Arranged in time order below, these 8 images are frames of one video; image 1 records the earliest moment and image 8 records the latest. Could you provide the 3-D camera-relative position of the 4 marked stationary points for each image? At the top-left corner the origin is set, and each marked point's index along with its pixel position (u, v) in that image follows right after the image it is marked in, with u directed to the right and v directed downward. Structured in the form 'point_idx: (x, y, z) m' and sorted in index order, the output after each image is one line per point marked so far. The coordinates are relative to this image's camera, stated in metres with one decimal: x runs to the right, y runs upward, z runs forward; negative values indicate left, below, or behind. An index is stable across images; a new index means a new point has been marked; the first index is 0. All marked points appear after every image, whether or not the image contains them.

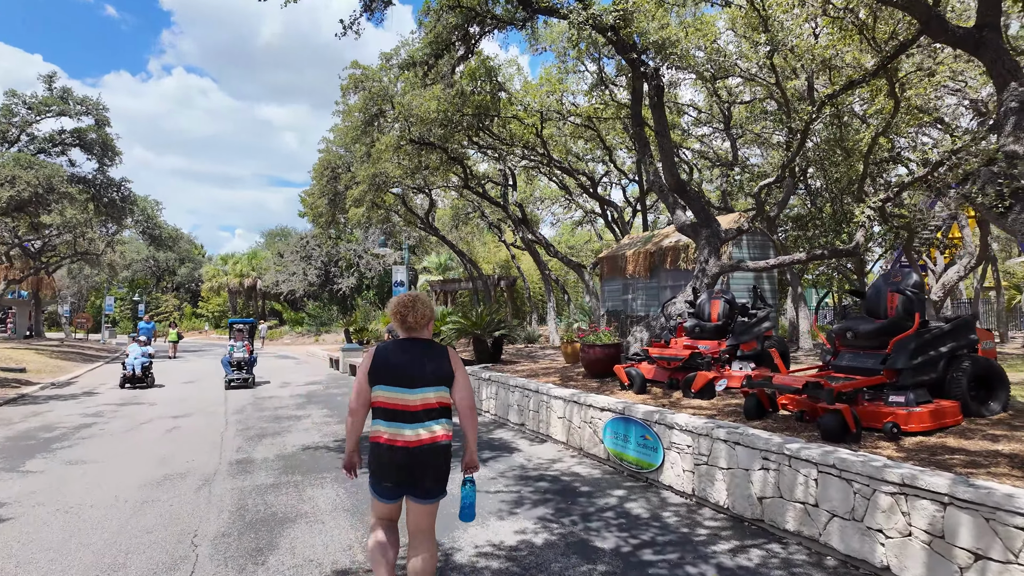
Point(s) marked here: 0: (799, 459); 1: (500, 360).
0: (+2.1, -1.2, +4.3) m
1: (-0.3, -1.7, +13.8) m
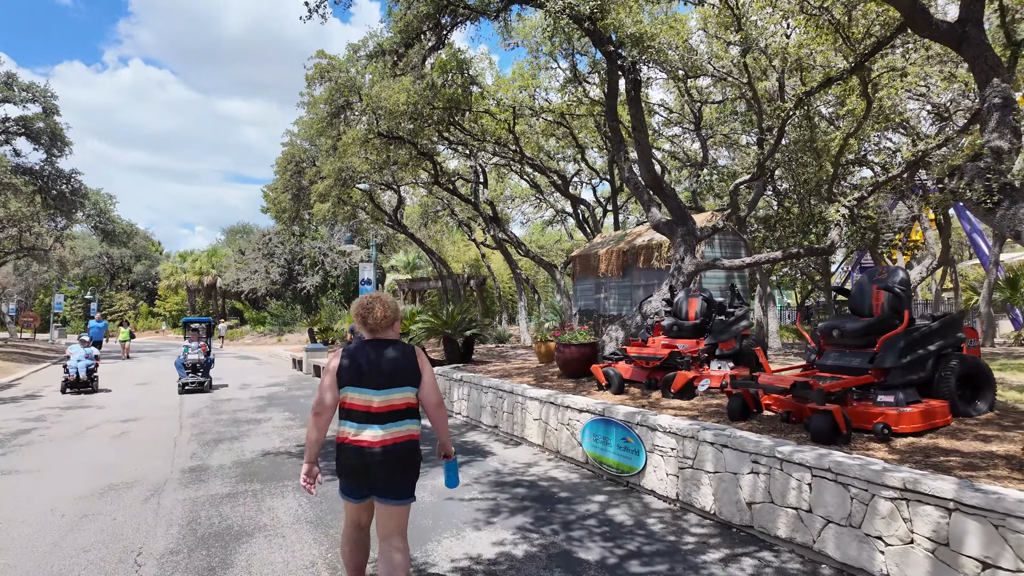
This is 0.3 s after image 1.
0: (+1.9, -1.2, +4.1) m
1: (-0.9, -1.6, +13.5) m
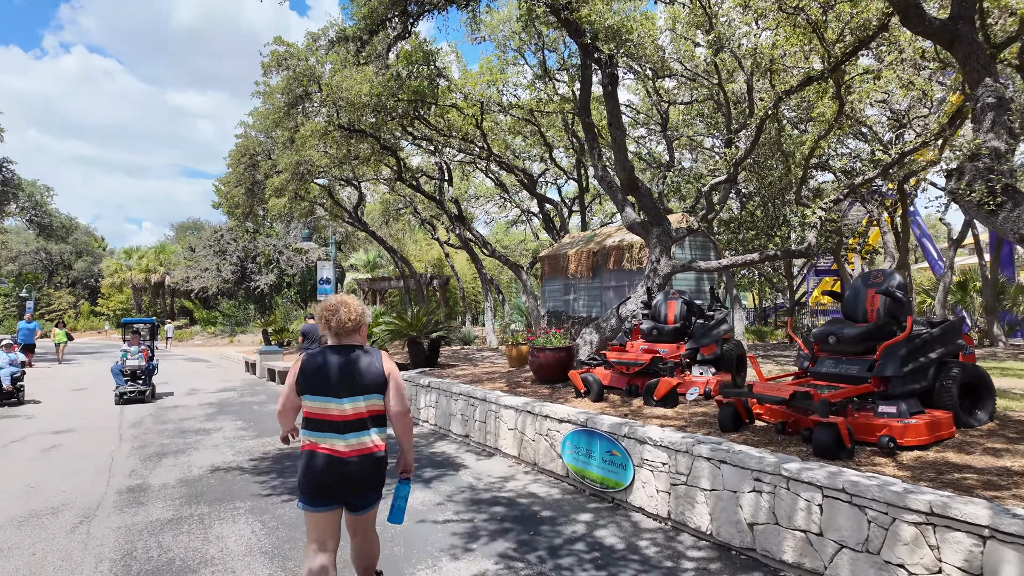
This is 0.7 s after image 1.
0: (+1.8, -1.2, +3.8) m
1: (-1.7, -1.7, +13.0) m
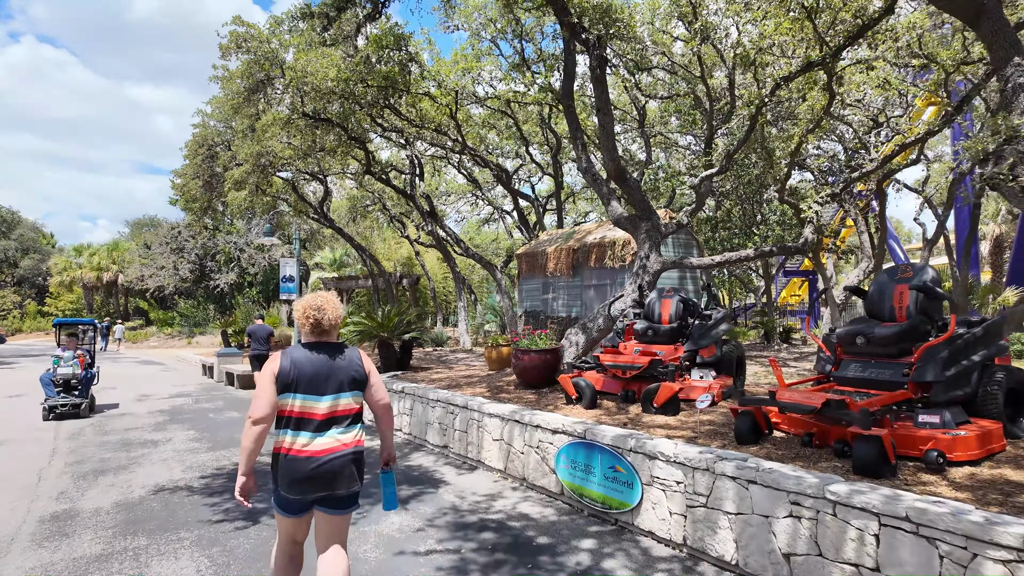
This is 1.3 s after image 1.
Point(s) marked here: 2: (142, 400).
0: (+1.8, -1.2, +3.2) m
1: (-2.1, -1.6, +12.2) m
2: (-7.8, -2.4, +12.5) m
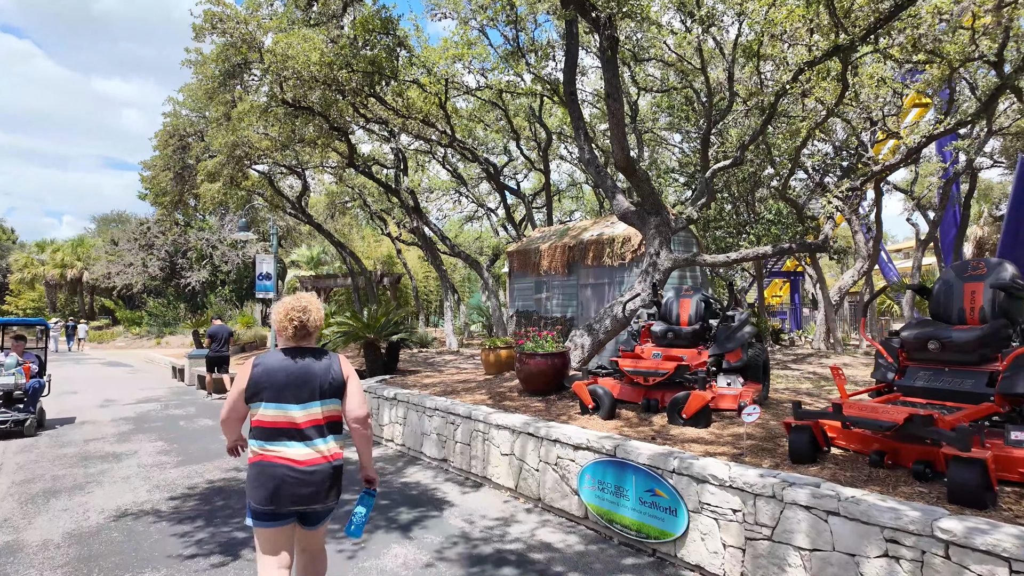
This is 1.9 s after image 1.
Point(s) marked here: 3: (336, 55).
0: (+2.1, -1.2, +2.7) m
1: (-2.3, -1.6, +11.5) m
2: (-8.0, -2.3, +11.6) m
3: (-3.7, +4.9, +12.5) m
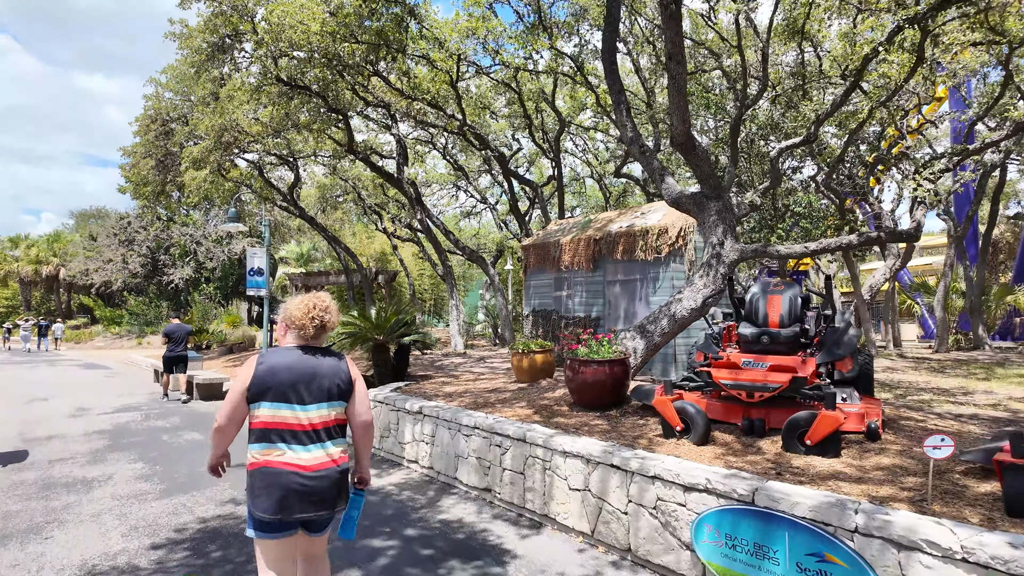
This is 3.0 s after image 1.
0: (+2.7, -1.1, +1.6) m
1: (-1.8, -1.5, +10.3) m
2: (-7.6, -2.2, +10.3) m
3: (-3.3, +5.0, +11.2) m
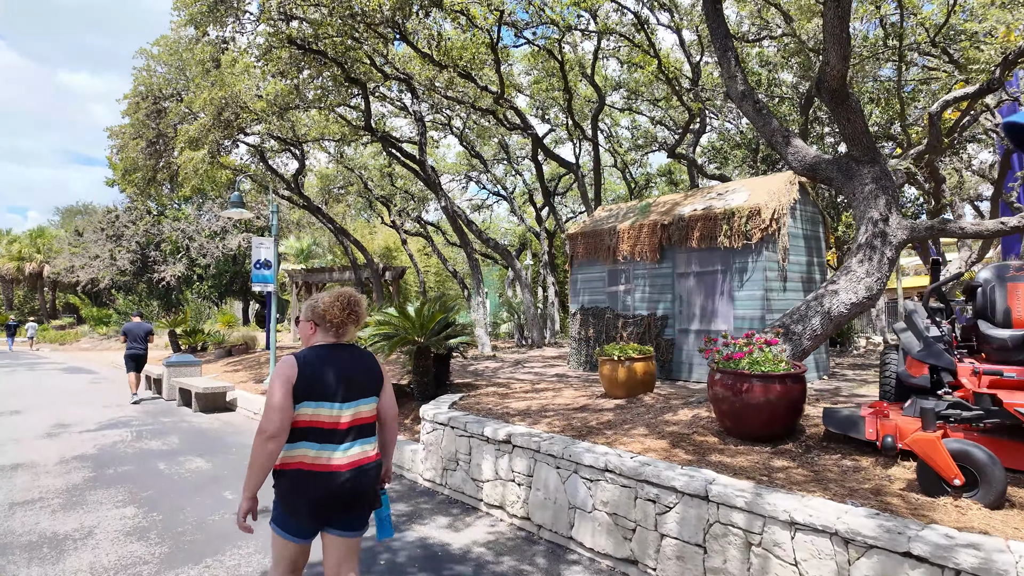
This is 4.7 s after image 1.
0: (+3.7, -1.0, 0.0) m
1: (-0.9, -1.4, +8.7) m
2: (-6.6, -2.1, +8.6) m
3: (-2.4, +5.1, +9.6) m
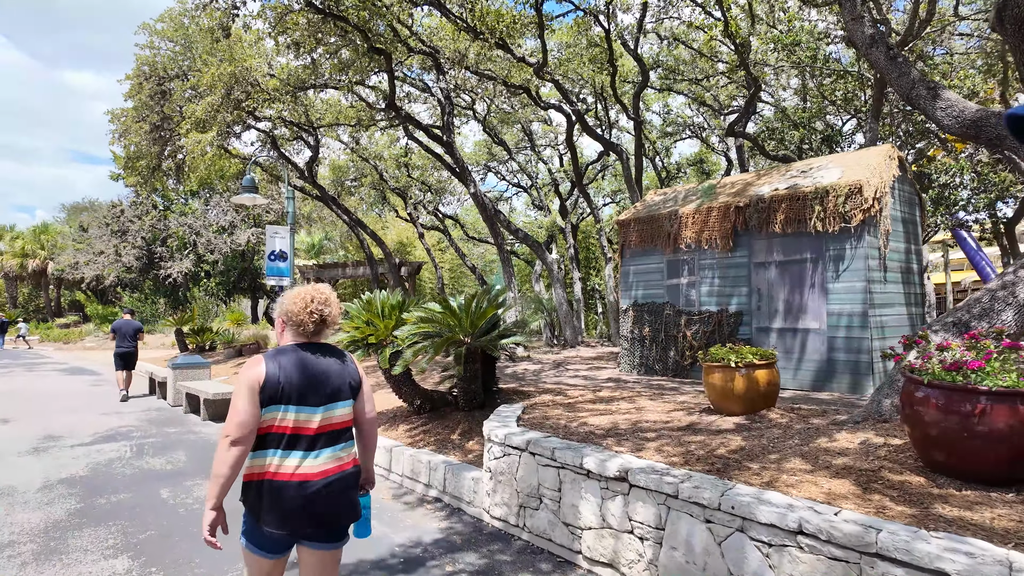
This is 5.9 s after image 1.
0: (+4.4, -1.0, -1.3) m
1: (-0.2, -1.3, +7.5) m
2: (-5.9, -2.0, +7.4) m
3: (-1.7, +5.2, +8.3) m
